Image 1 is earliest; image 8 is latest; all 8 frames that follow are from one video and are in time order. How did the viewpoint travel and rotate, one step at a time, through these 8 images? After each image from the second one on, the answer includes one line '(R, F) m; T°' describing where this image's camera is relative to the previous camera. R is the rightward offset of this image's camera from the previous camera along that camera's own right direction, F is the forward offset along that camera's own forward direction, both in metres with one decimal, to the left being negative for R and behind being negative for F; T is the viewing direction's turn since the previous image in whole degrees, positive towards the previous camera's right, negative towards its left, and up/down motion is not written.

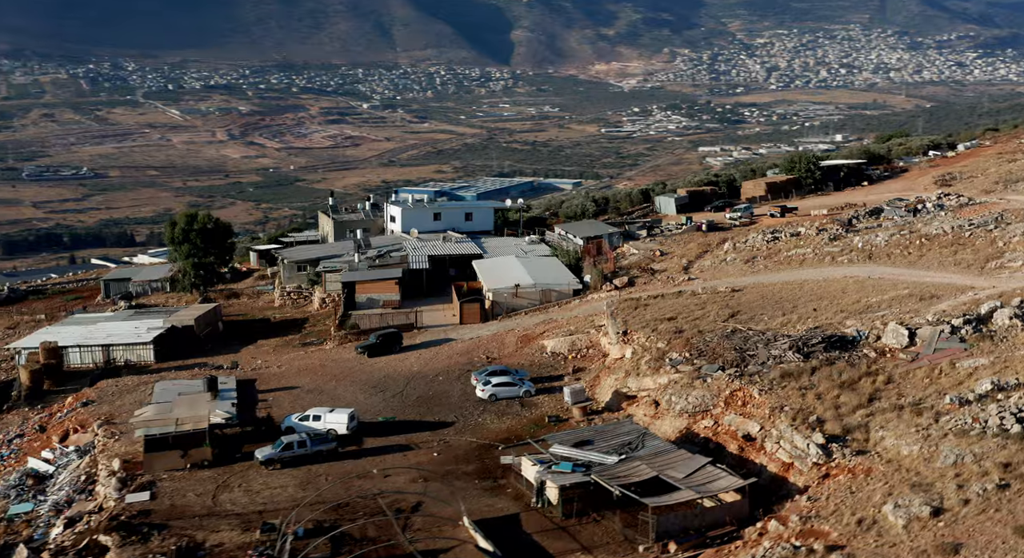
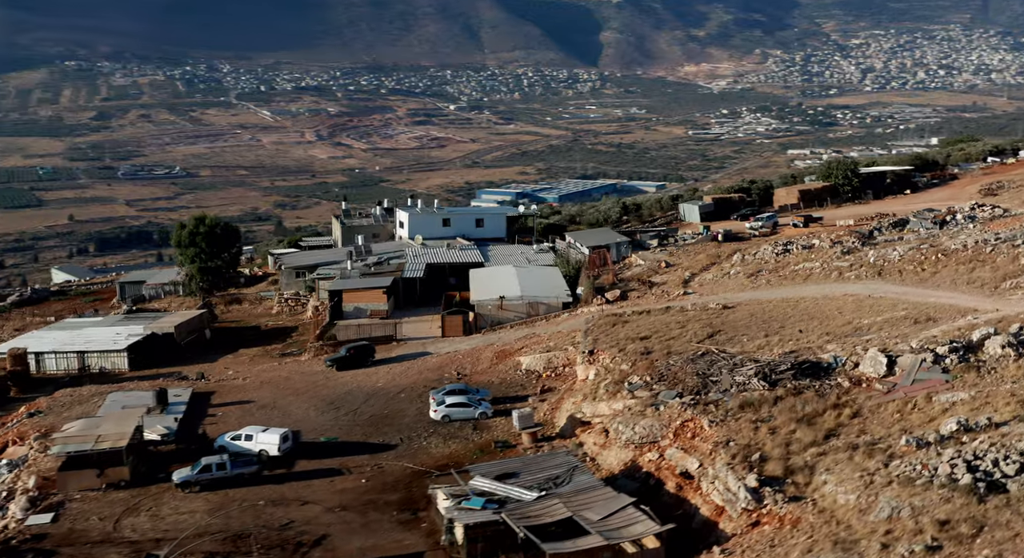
(+3.3, +2.1) m; -5°
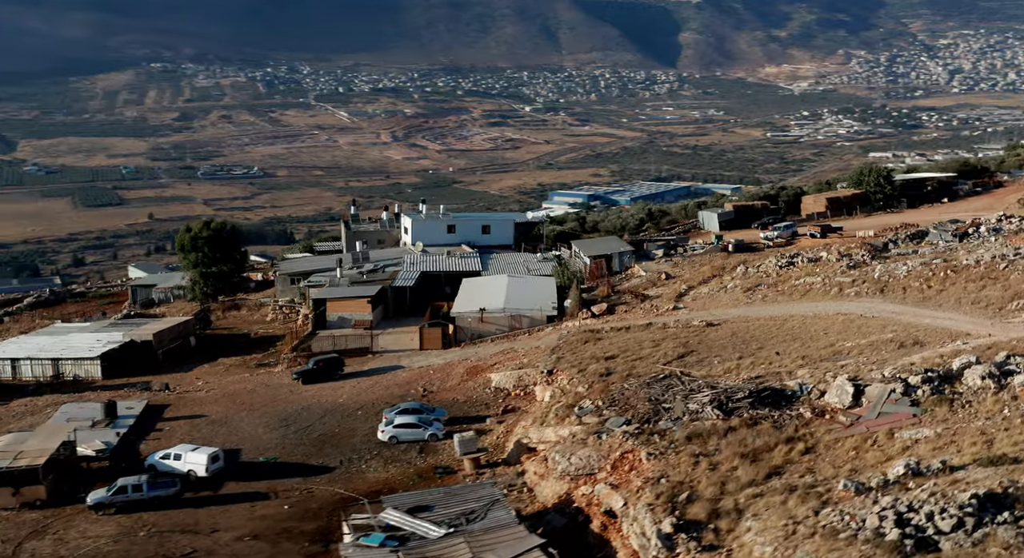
(+2.9, +1.9) m; -4°
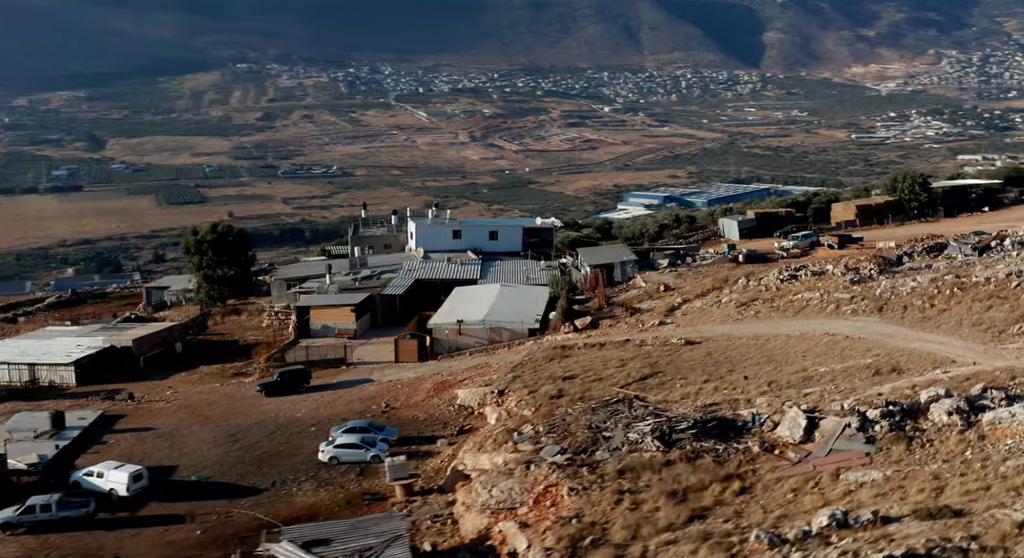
(+2.9, +1.9) m; -4°
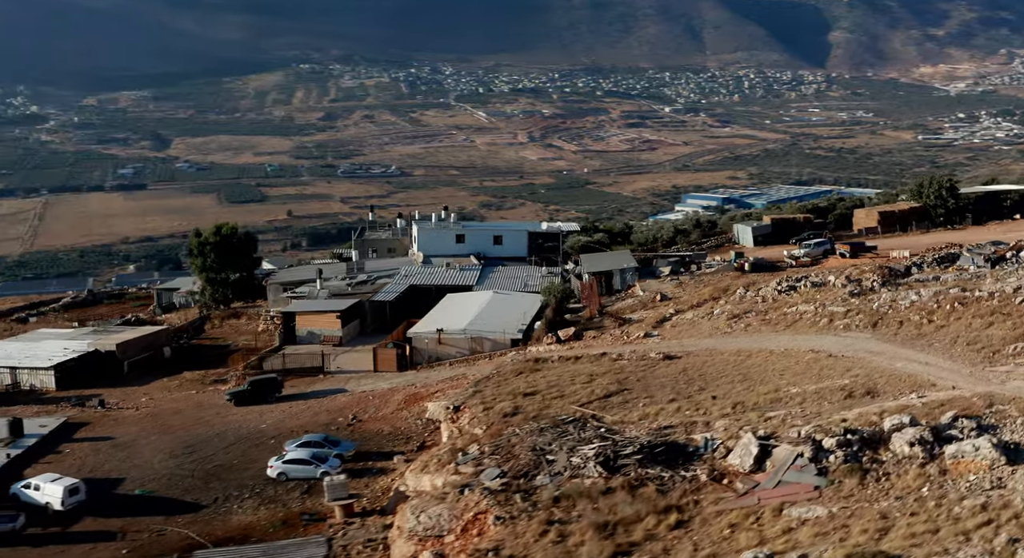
(+2.1, +1.4) m; -3°
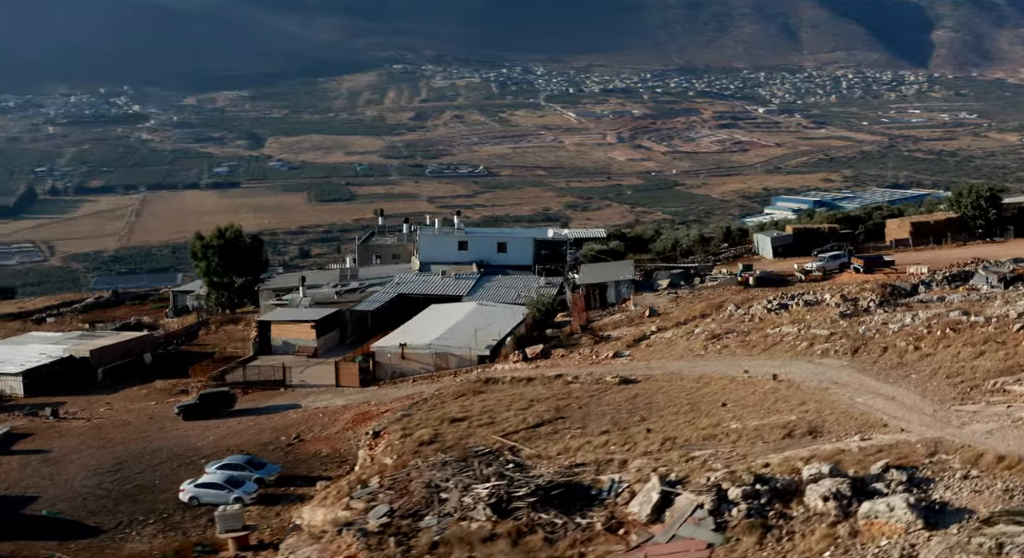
(+3.1, +2.1) m; -5°
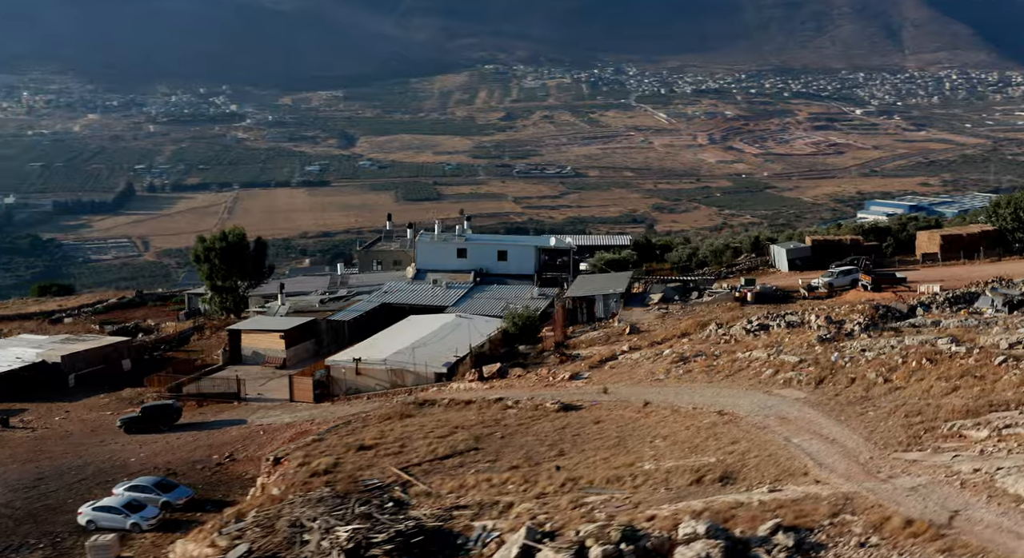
(+3.0, +2.0) m; -5°
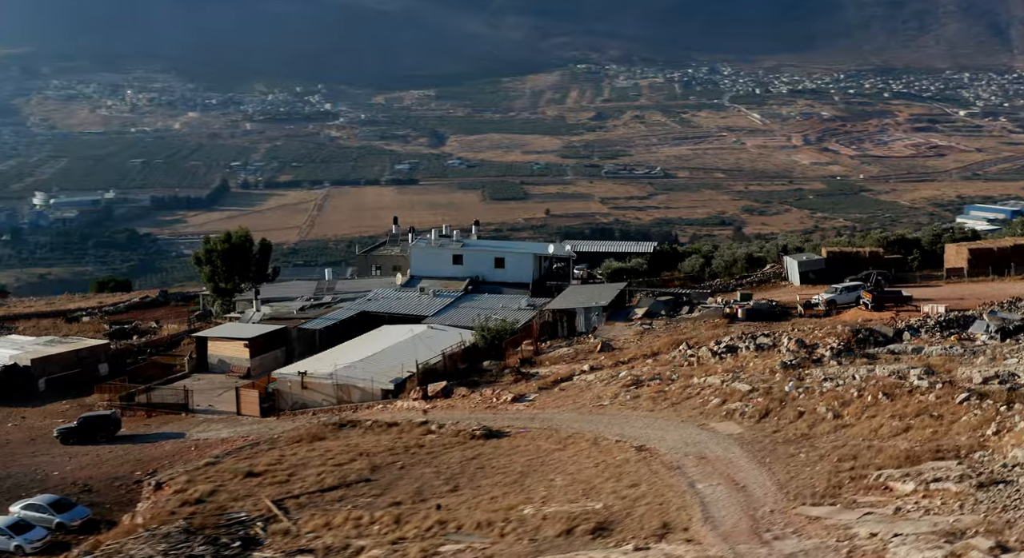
(+2.9, +2.0) m; -5°
